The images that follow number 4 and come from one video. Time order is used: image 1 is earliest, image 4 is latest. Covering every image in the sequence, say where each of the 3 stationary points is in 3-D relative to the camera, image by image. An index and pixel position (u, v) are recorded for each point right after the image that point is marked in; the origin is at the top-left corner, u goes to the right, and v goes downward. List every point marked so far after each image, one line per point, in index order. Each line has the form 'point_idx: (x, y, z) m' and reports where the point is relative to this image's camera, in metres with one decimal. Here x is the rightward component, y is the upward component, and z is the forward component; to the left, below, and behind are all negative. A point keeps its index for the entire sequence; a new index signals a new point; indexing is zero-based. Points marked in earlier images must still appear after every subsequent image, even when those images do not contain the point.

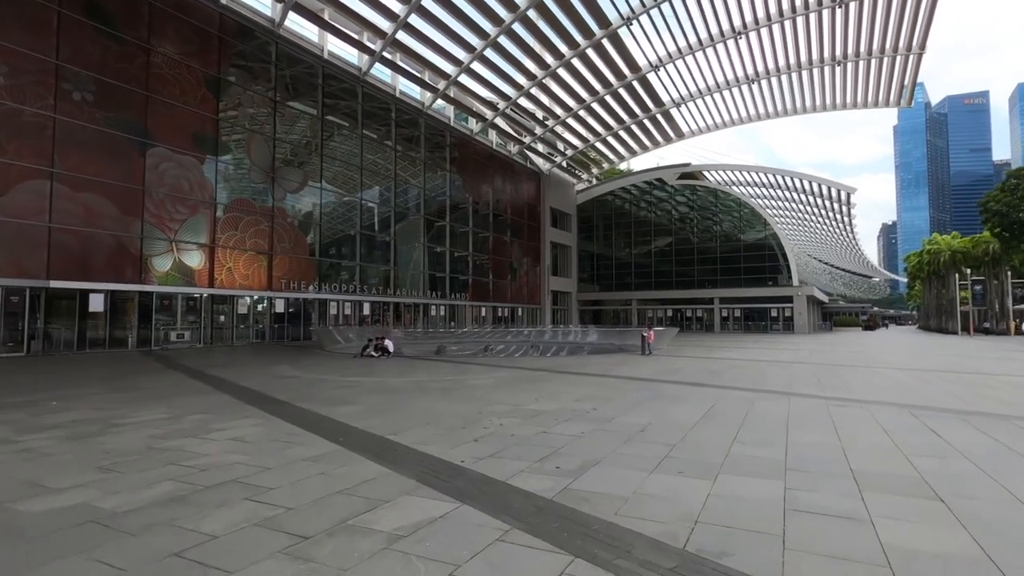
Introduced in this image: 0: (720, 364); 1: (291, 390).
0: (+5.5, -2.0, +14.2) m
1: (-3.9, -1.8, +9.5) m
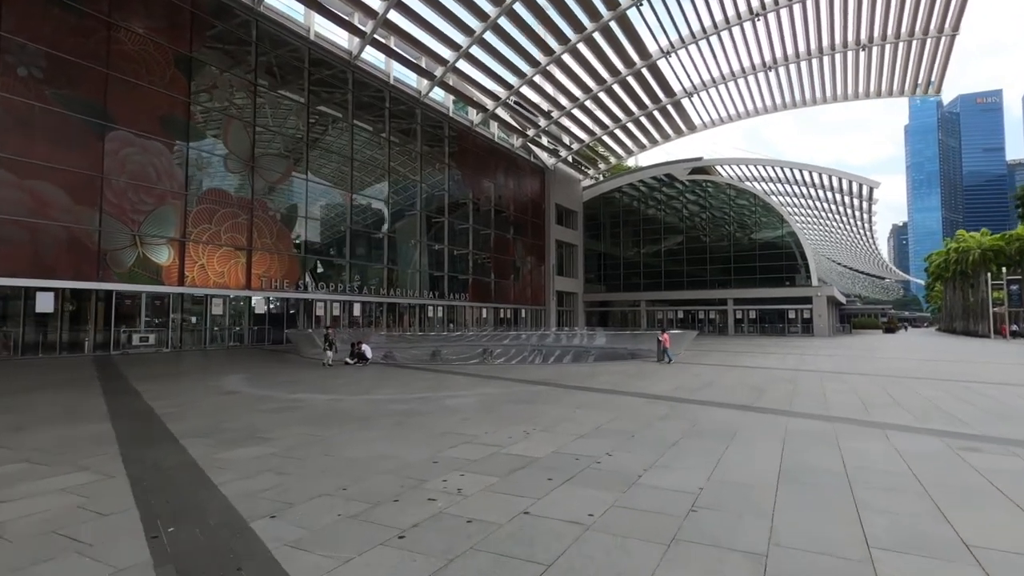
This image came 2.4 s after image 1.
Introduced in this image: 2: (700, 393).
0: (+5.4, -1.9, +11.8) m
1: (-4.1, -1.7, +7.2) m
2: (+3.2, -1.8, +9.0) m
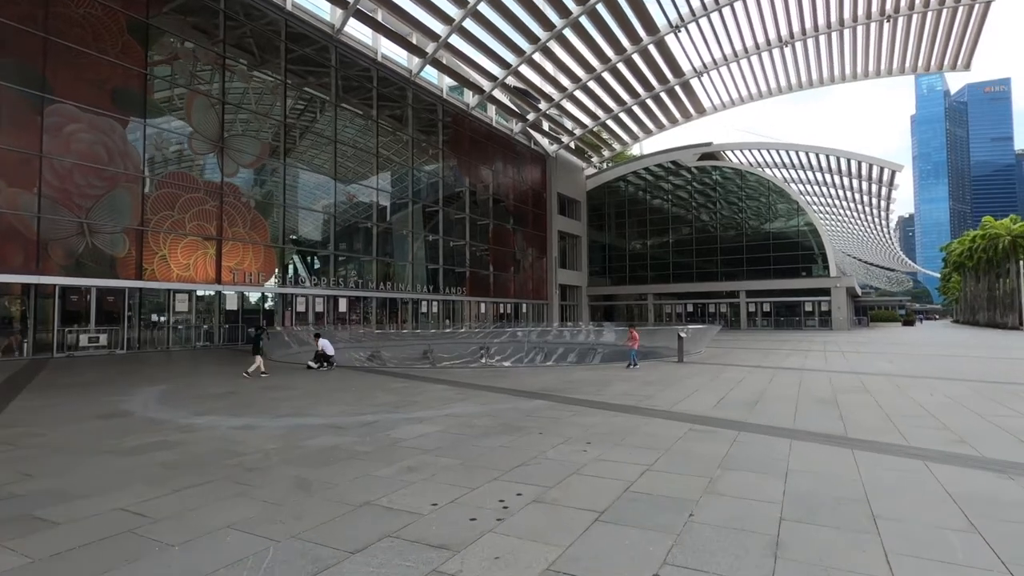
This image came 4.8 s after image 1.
0: (+5.2, -1.6, +9.3) m
1: (-4.3, -1.5, +4.8) m
2: (+3.0, -1.5, +6.6) m
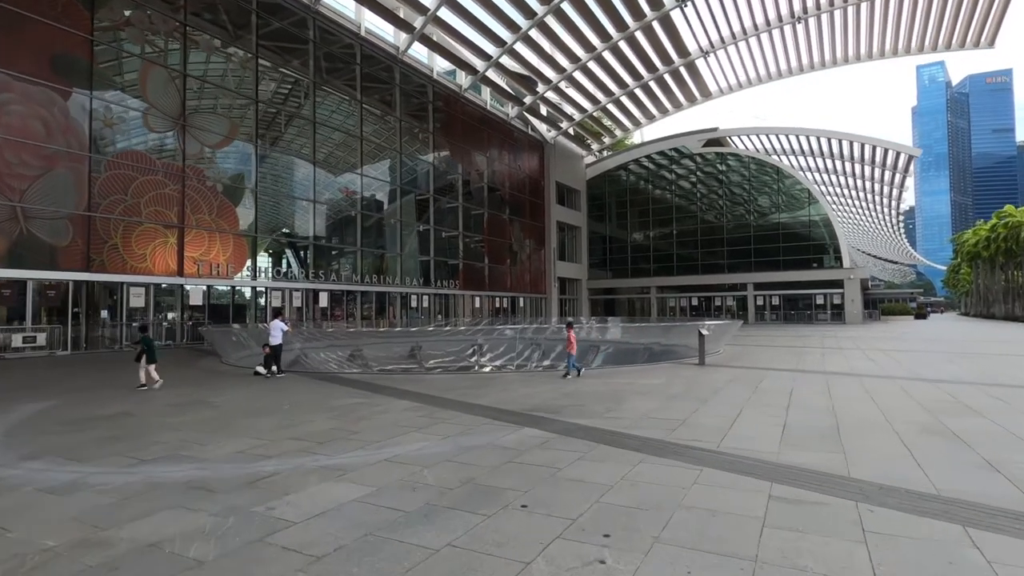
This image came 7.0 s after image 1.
0: (+5.0, -1.4, +7.2) m
1: (-4.5, -1.4, +2.6) m
2: (+2.8, -1.4, +4.4) m
